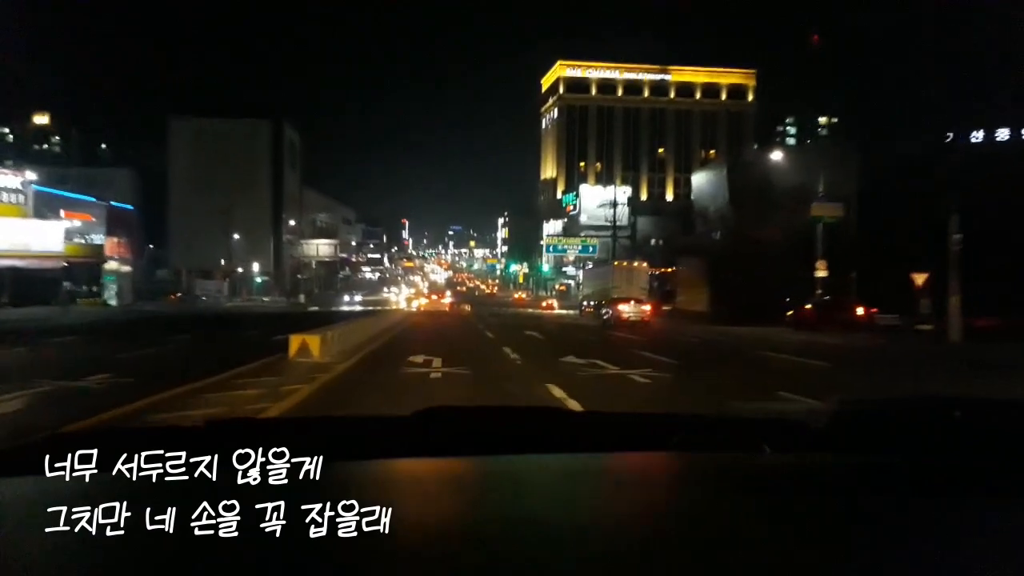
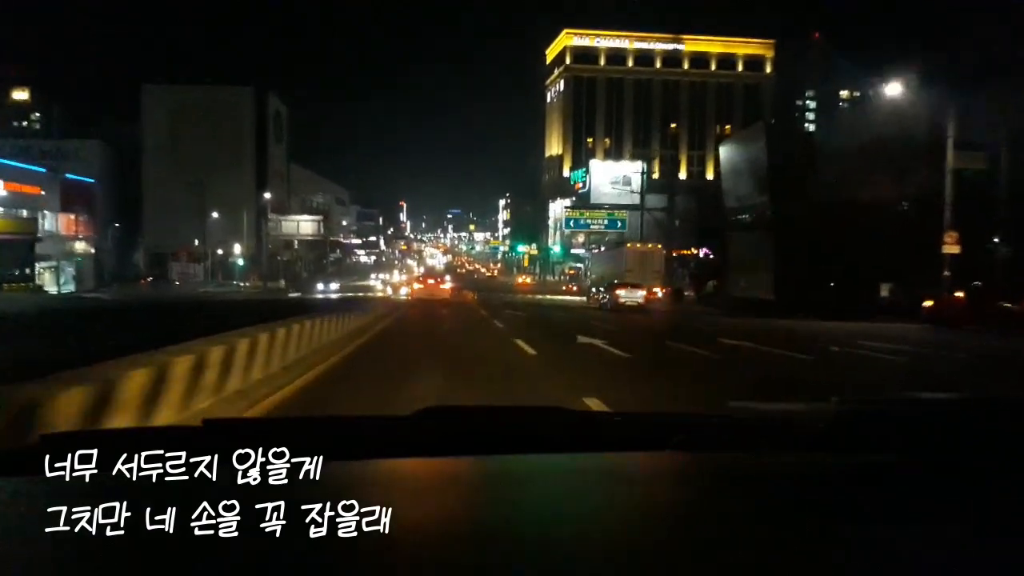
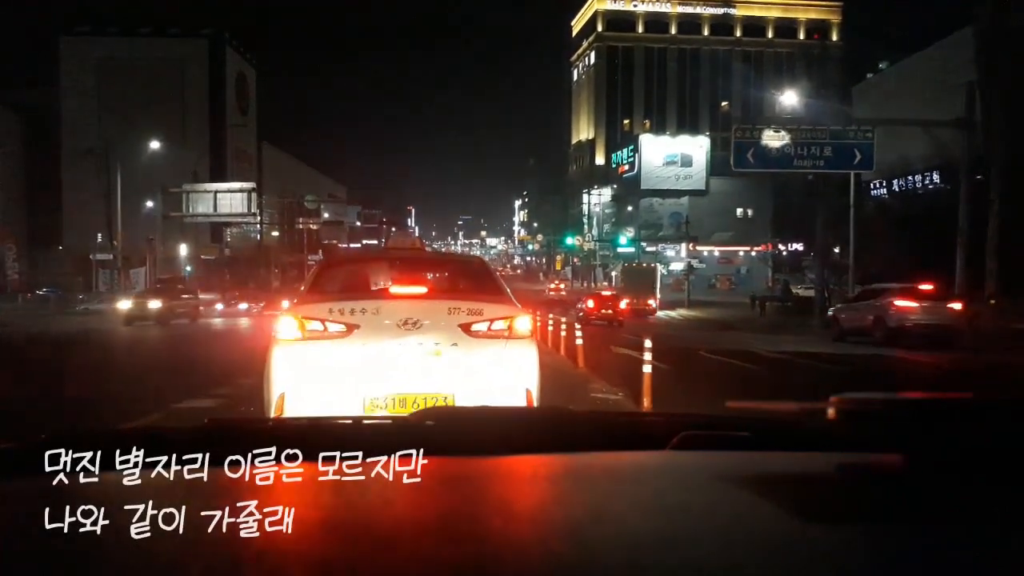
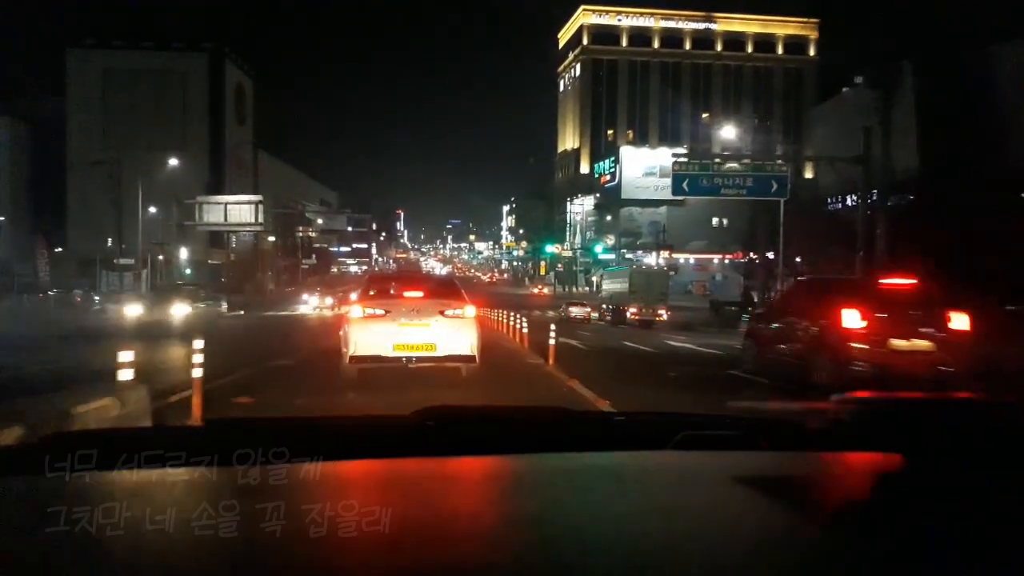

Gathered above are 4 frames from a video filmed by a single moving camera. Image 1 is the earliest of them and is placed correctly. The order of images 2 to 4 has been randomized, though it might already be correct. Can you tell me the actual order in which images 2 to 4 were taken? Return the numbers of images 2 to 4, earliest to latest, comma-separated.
2, 4, 3
